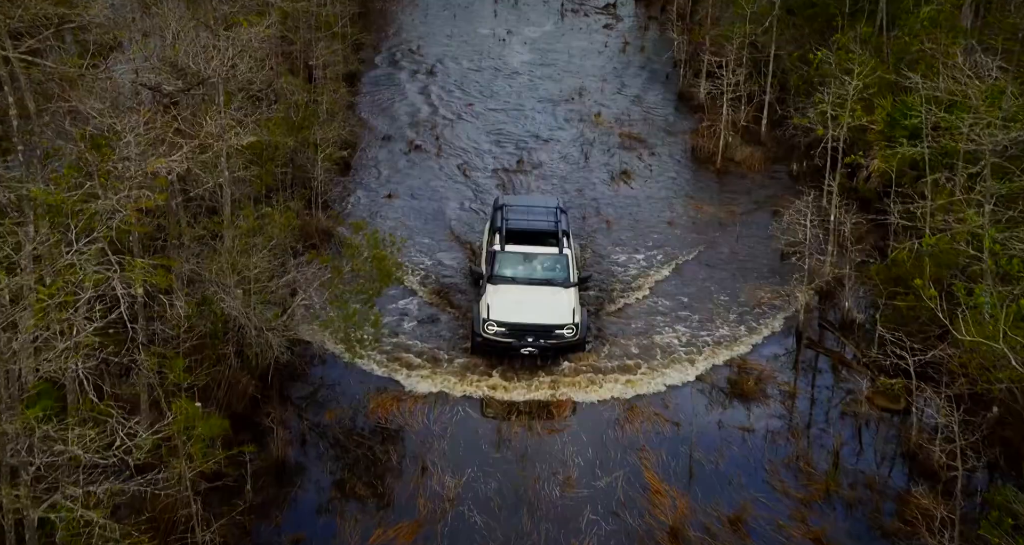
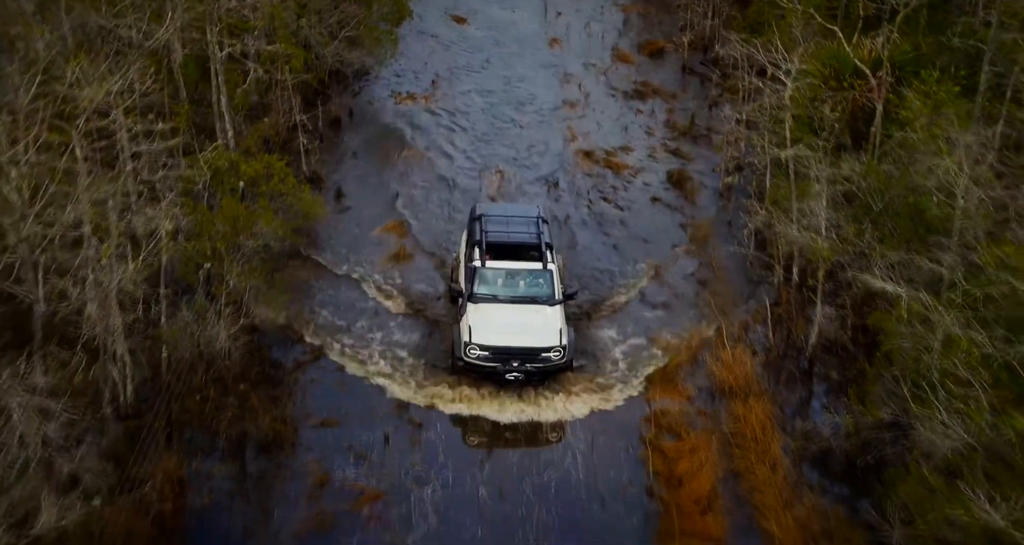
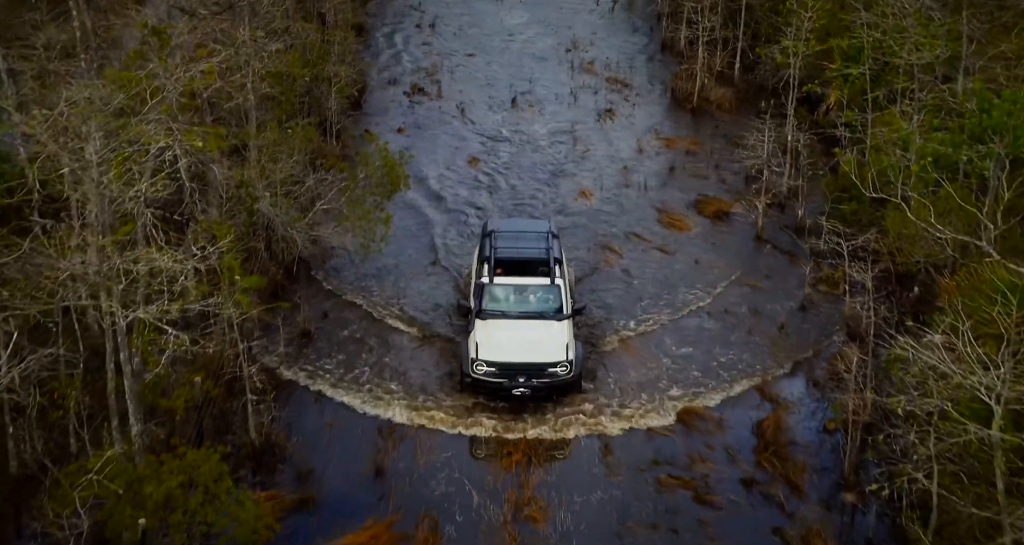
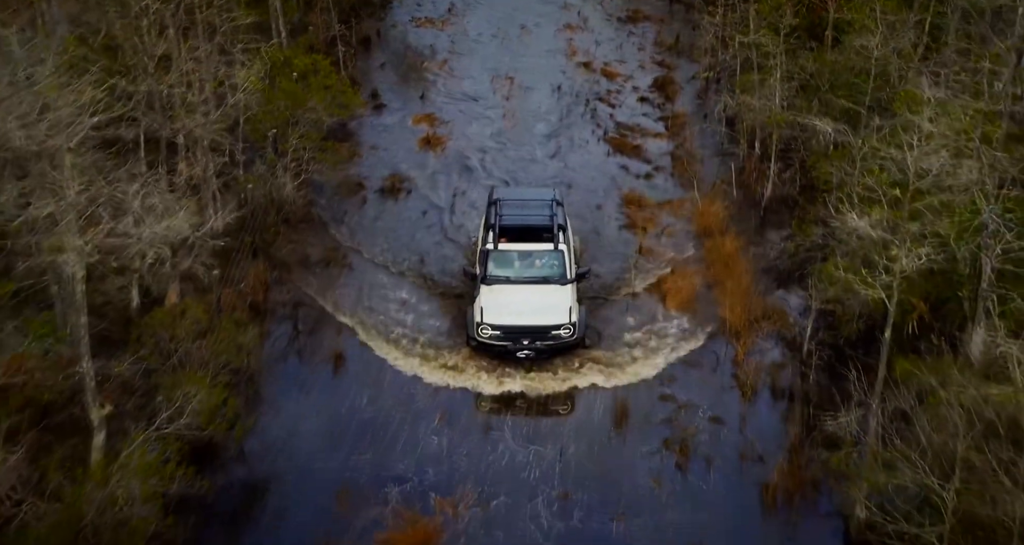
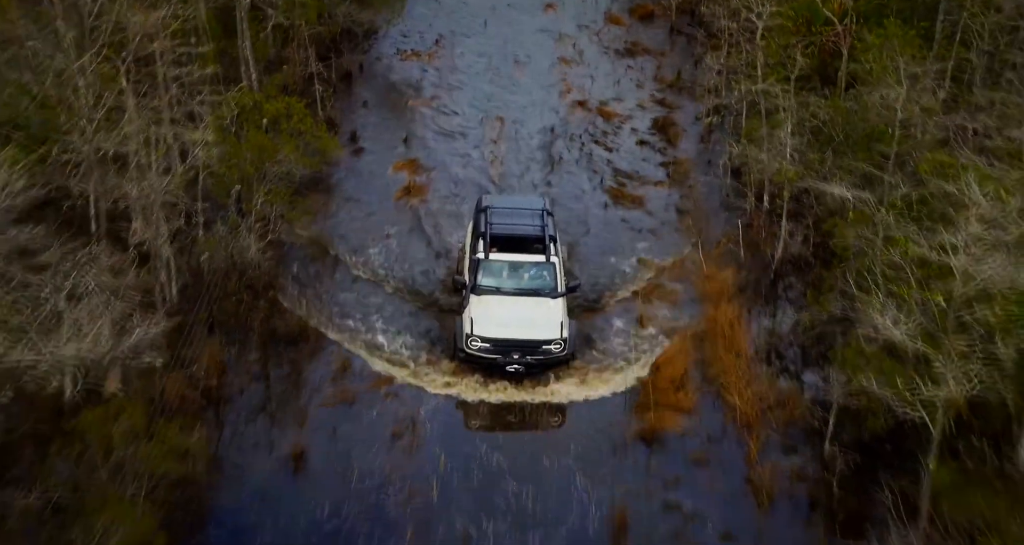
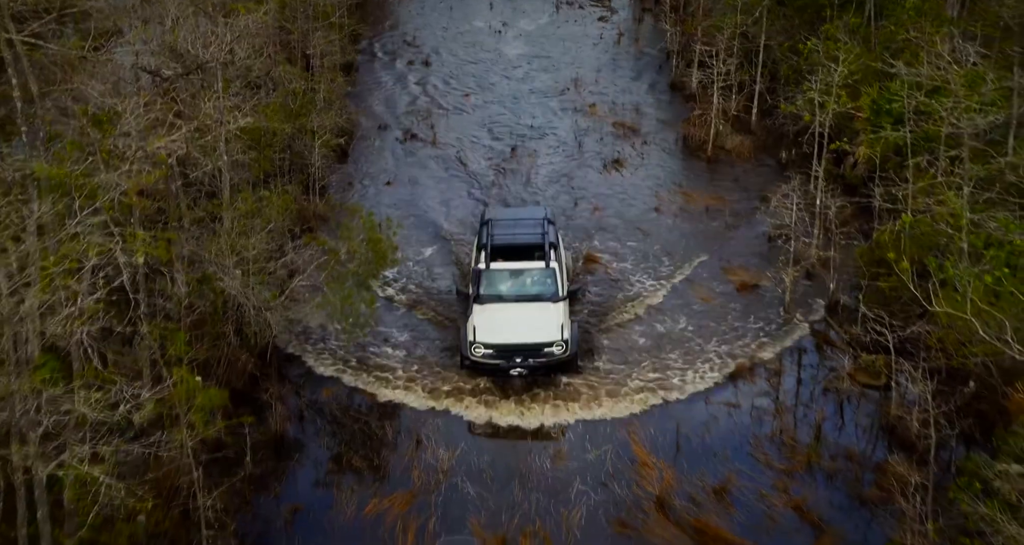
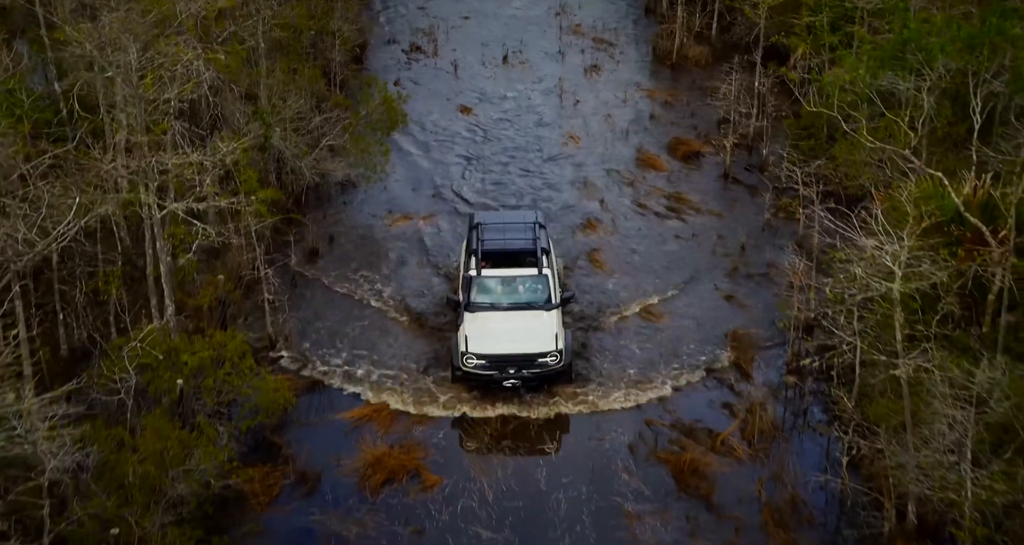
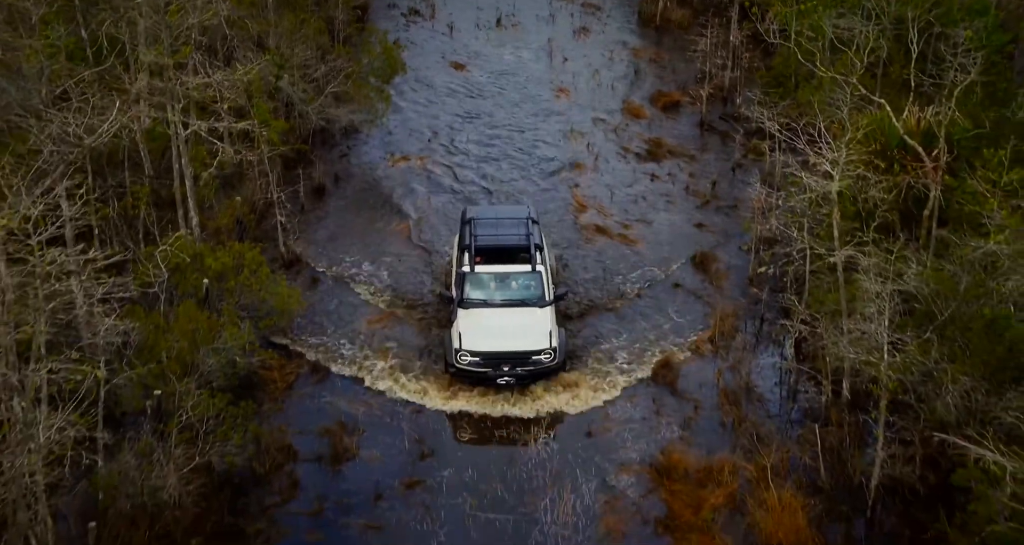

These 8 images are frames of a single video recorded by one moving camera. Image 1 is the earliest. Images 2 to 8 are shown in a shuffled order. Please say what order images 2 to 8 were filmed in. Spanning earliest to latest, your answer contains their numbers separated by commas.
6, 3, 7, 8, 2, 5, 4
